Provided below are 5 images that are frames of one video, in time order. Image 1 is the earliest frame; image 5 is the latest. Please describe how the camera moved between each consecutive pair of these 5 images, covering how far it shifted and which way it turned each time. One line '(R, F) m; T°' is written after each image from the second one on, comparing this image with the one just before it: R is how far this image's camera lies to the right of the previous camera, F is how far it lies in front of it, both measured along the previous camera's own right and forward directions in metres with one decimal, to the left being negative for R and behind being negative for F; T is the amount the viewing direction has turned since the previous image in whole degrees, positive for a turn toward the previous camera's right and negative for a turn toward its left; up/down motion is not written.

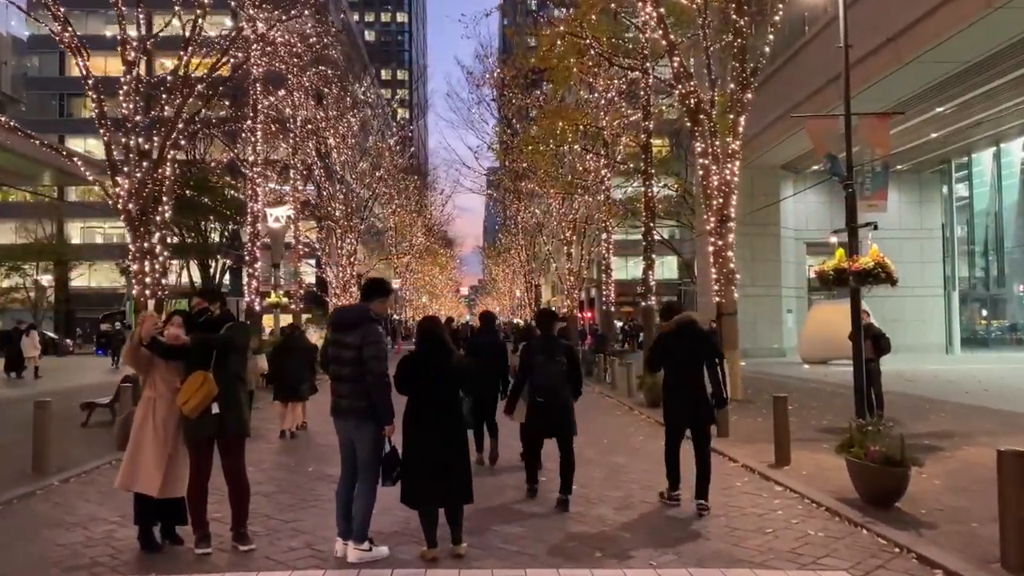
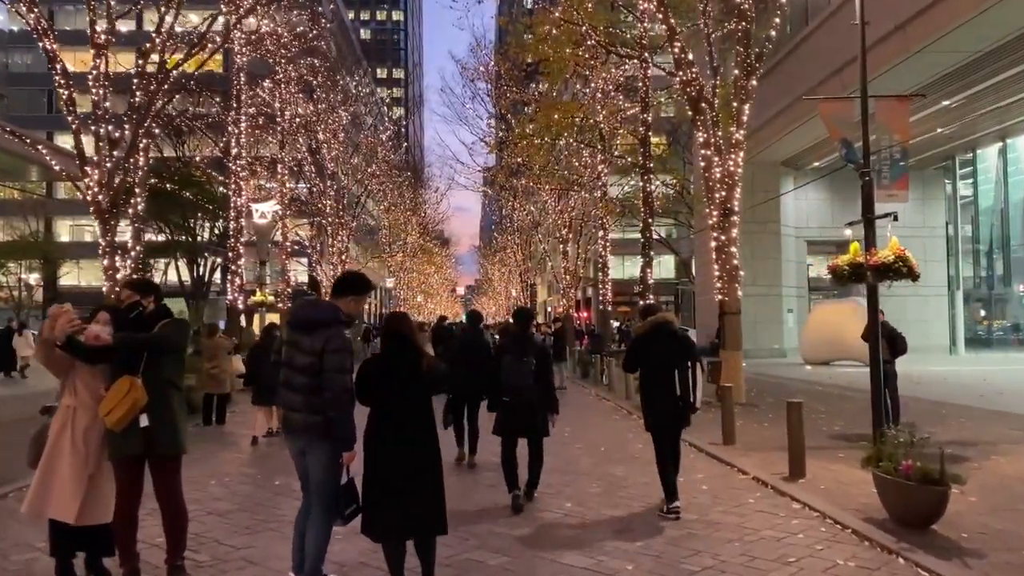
(+0.1, +0.8) m; 0°
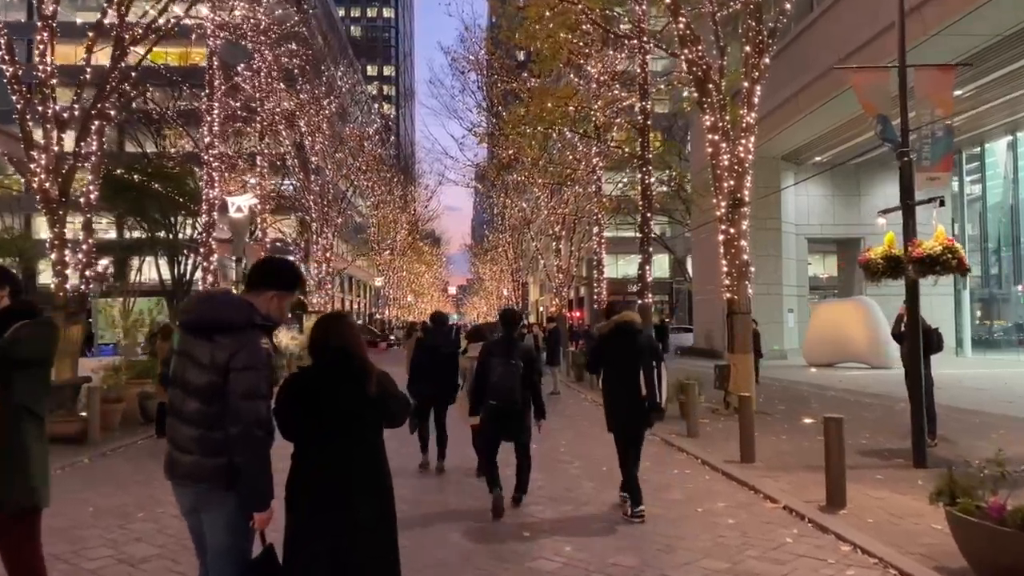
(0.0, +1.2) m; +1°
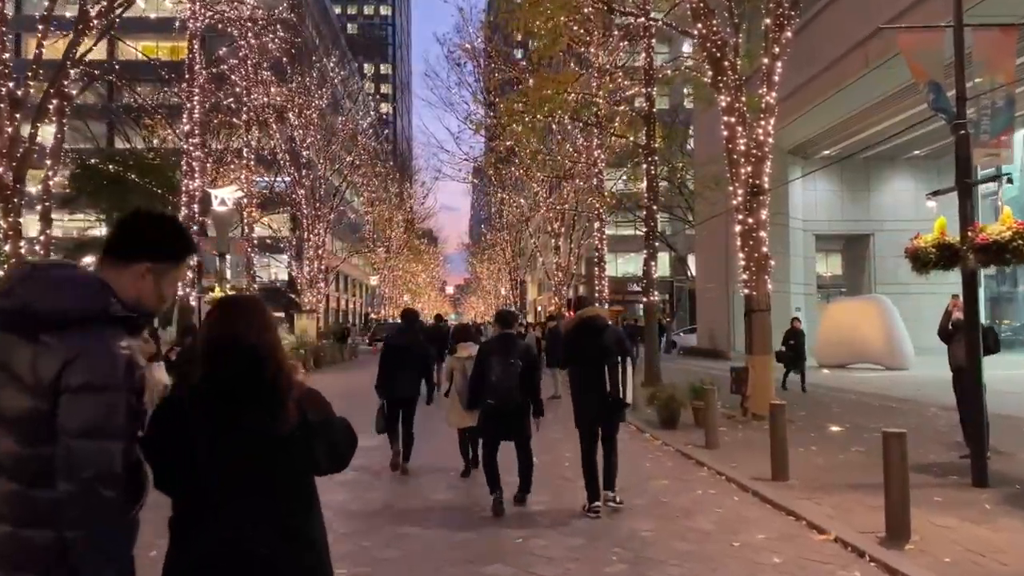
(0.0, +1.1) m; 0°
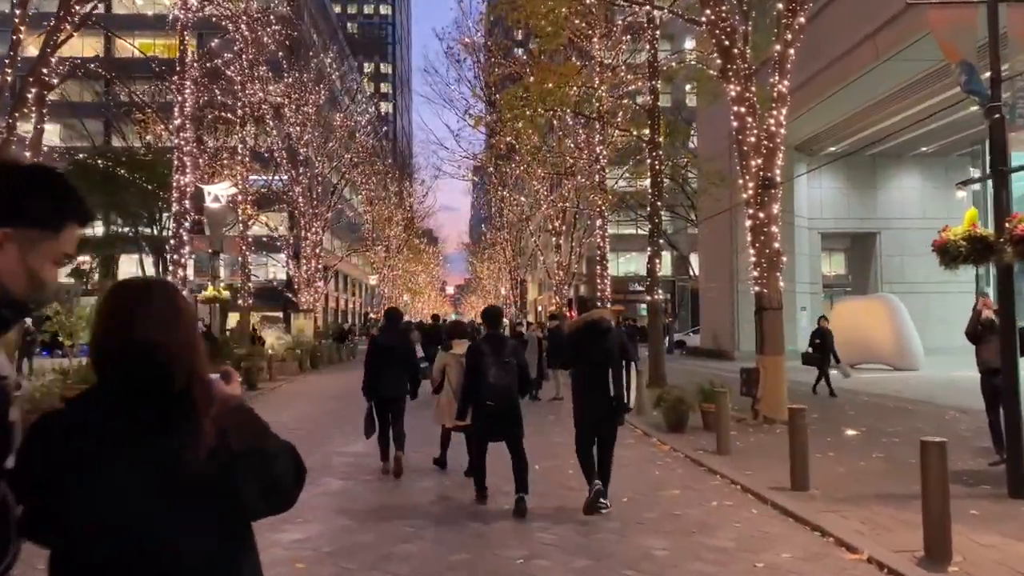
(0.0, +0.5) m; 0°
